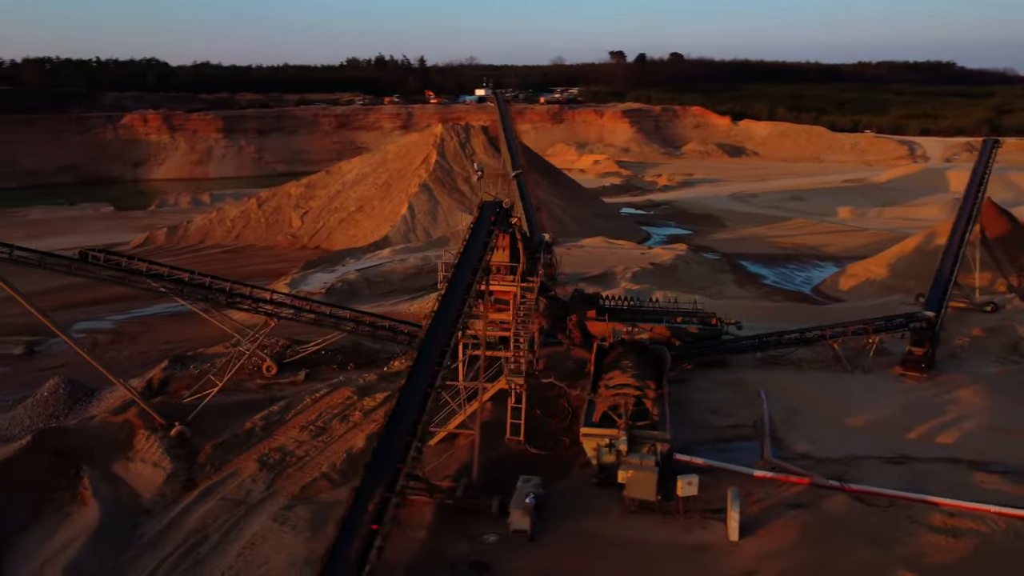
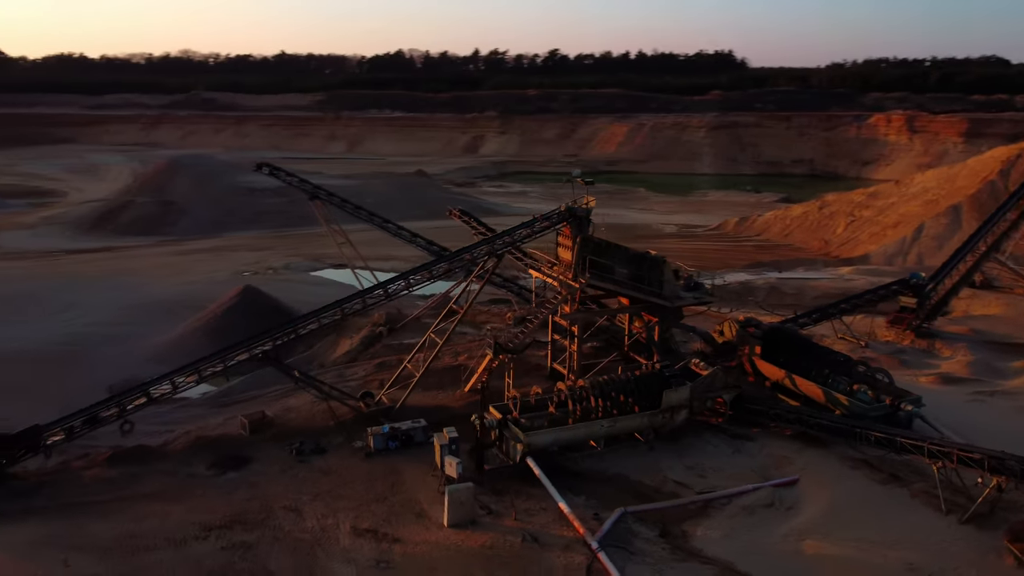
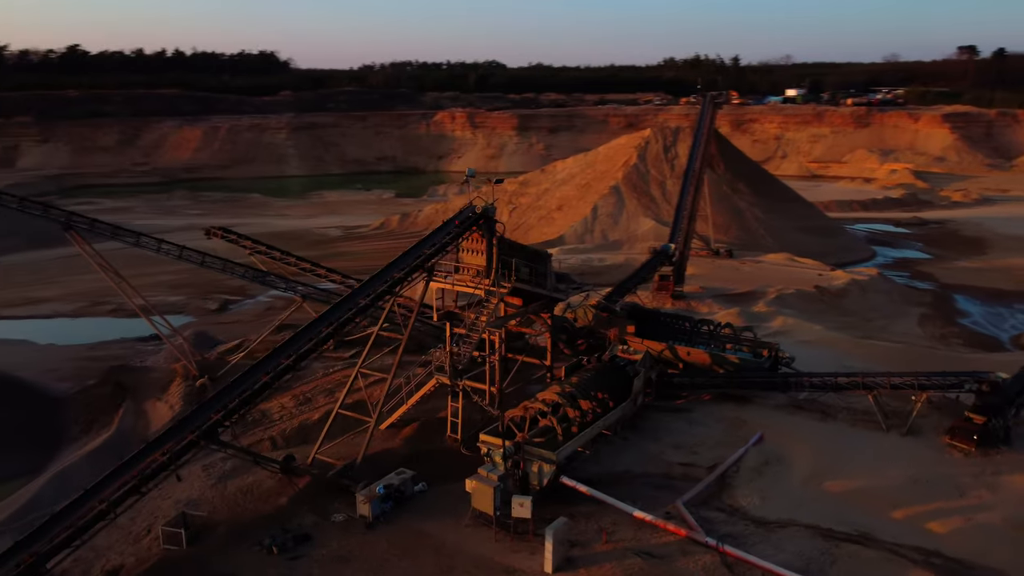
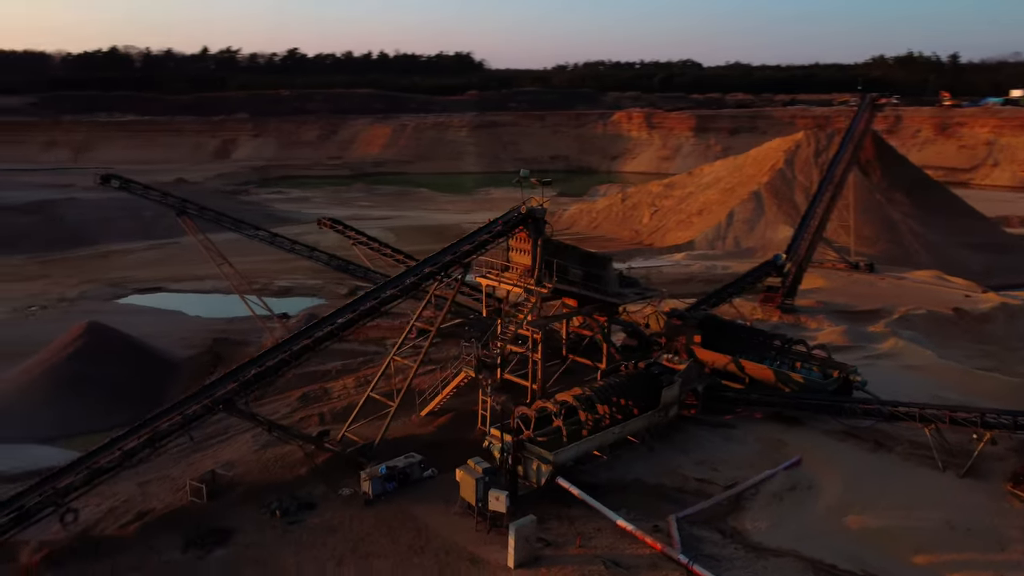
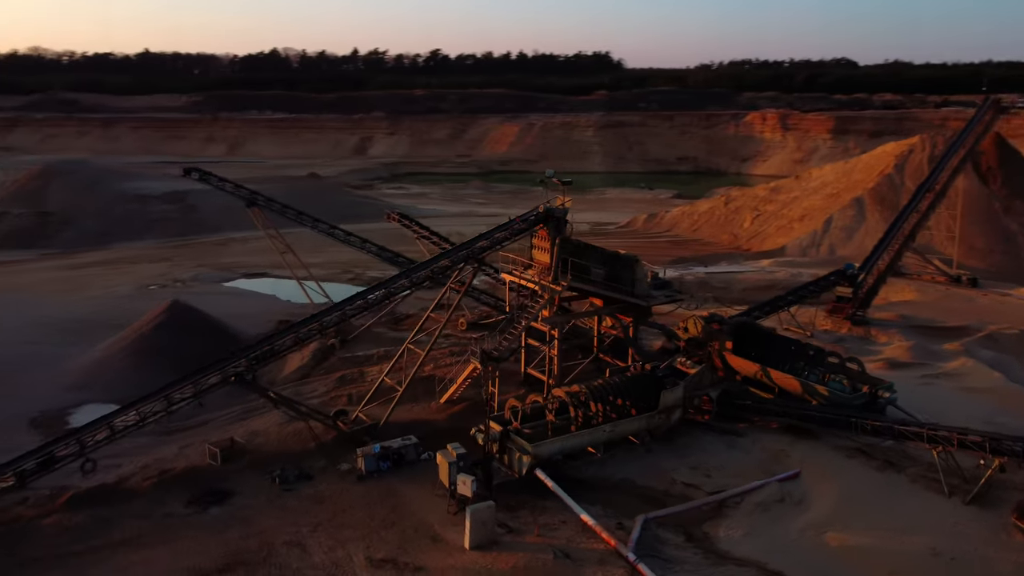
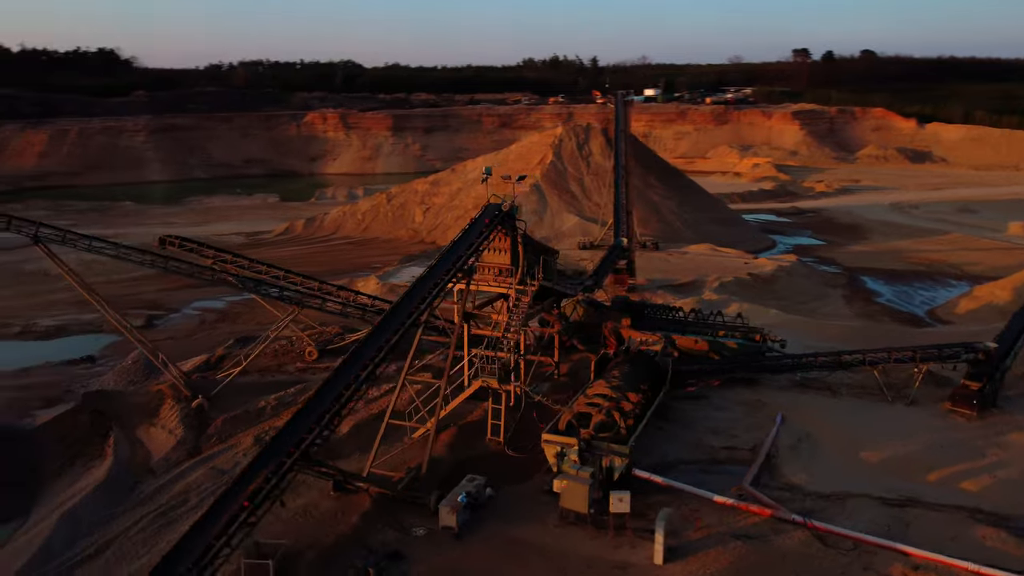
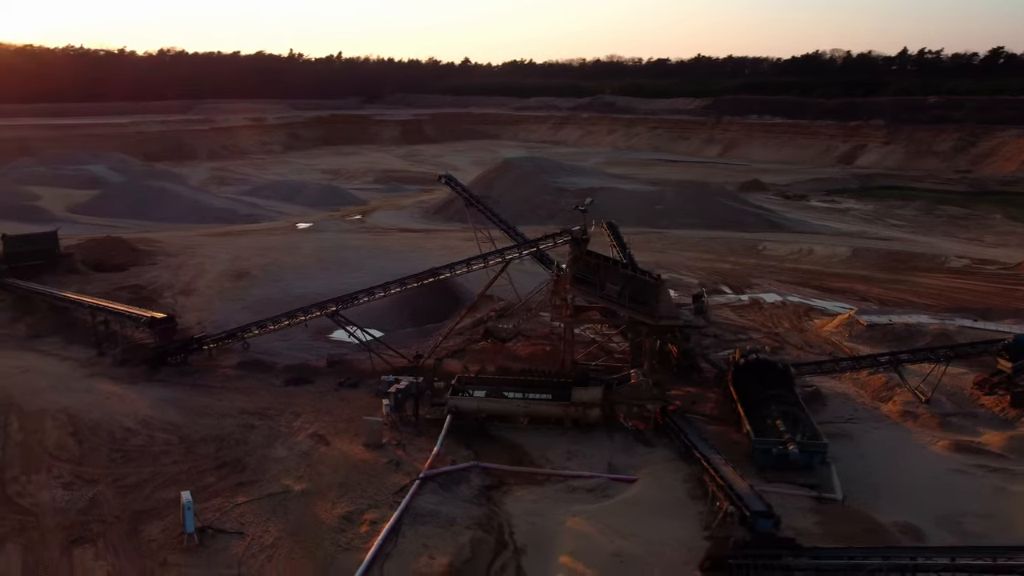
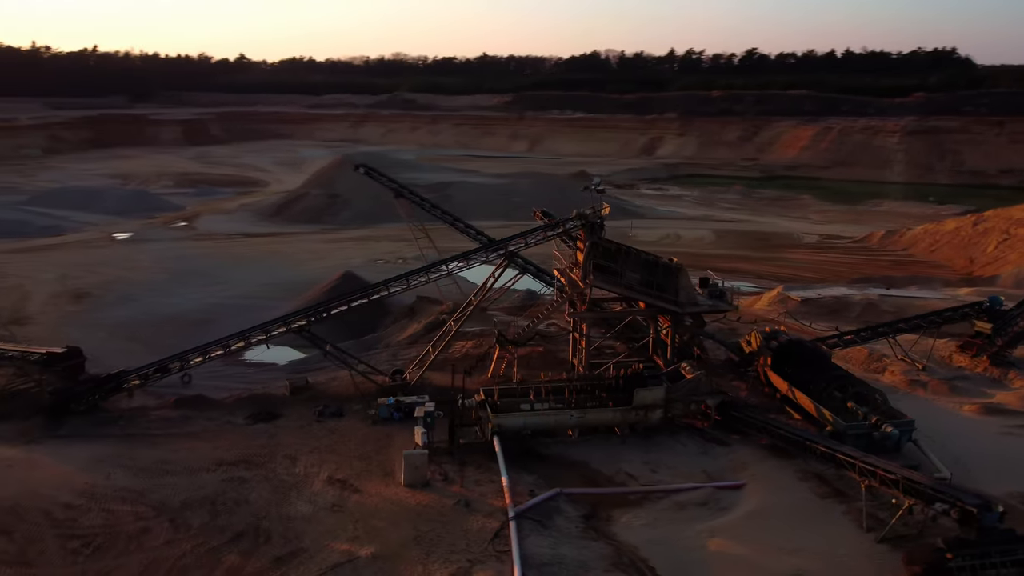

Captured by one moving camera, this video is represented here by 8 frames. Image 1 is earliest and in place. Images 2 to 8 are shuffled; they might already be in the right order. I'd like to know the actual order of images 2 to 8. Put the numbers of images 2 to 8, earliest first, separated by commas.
6, 3, 4, 5, 2, 8, 7
